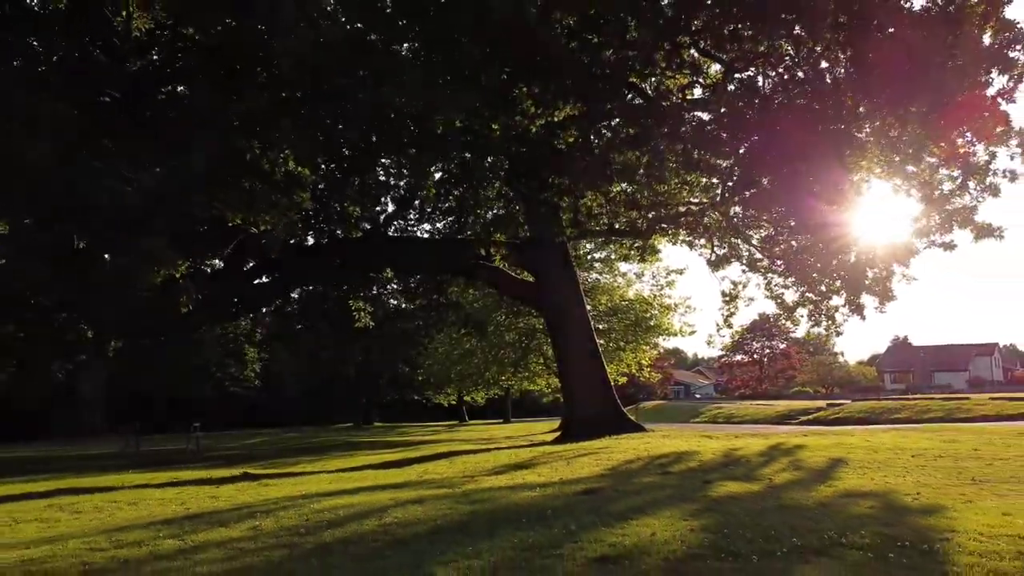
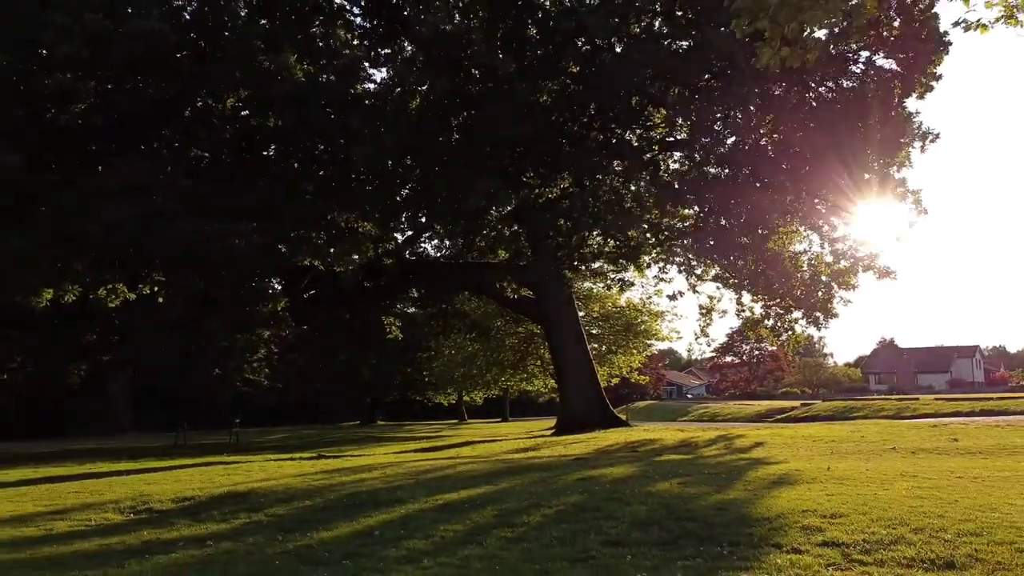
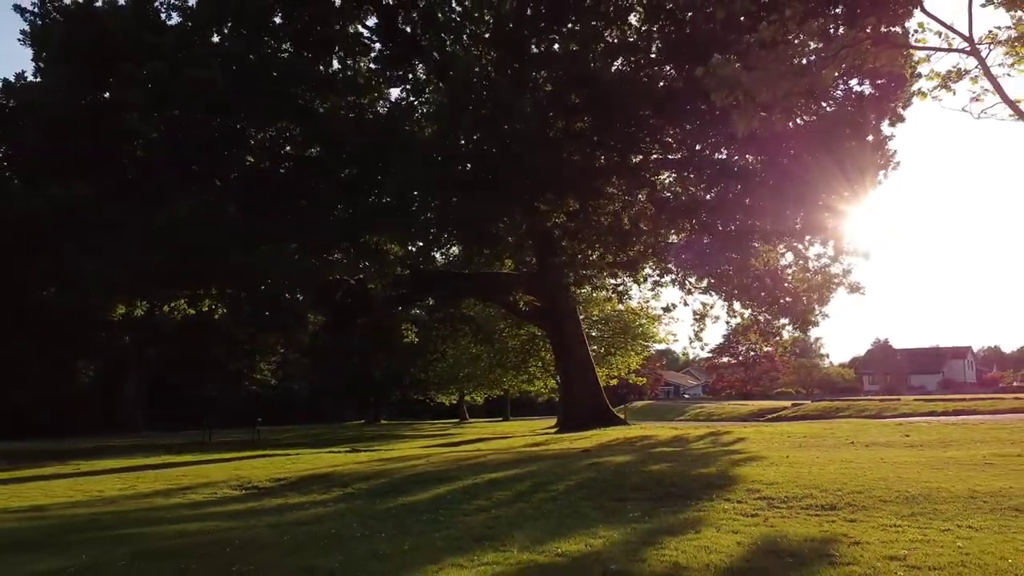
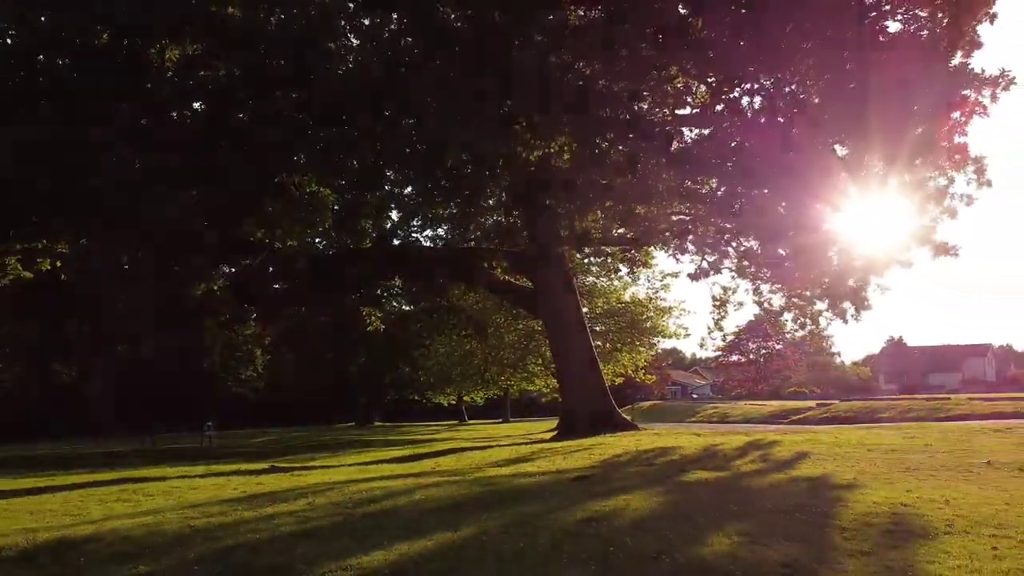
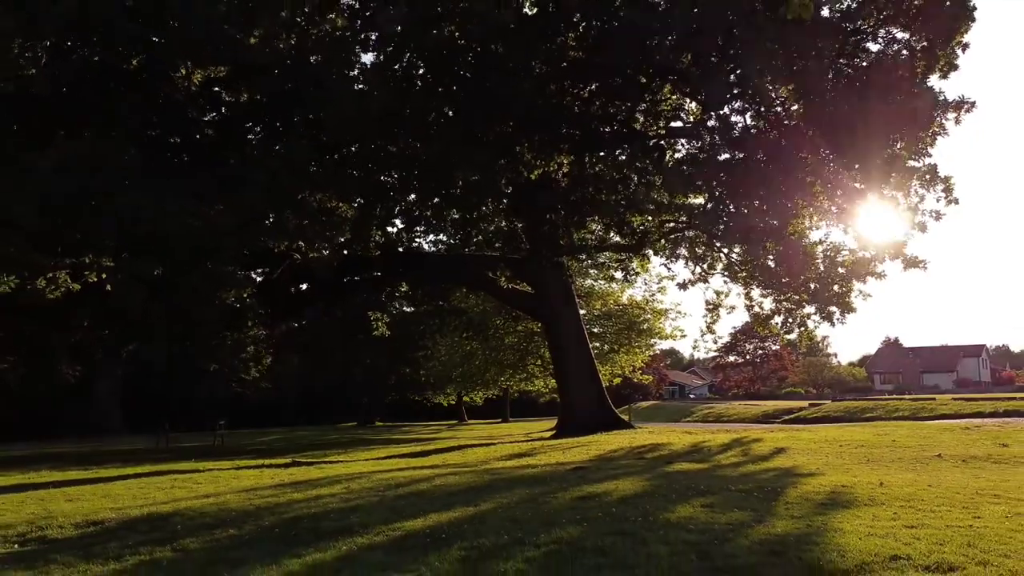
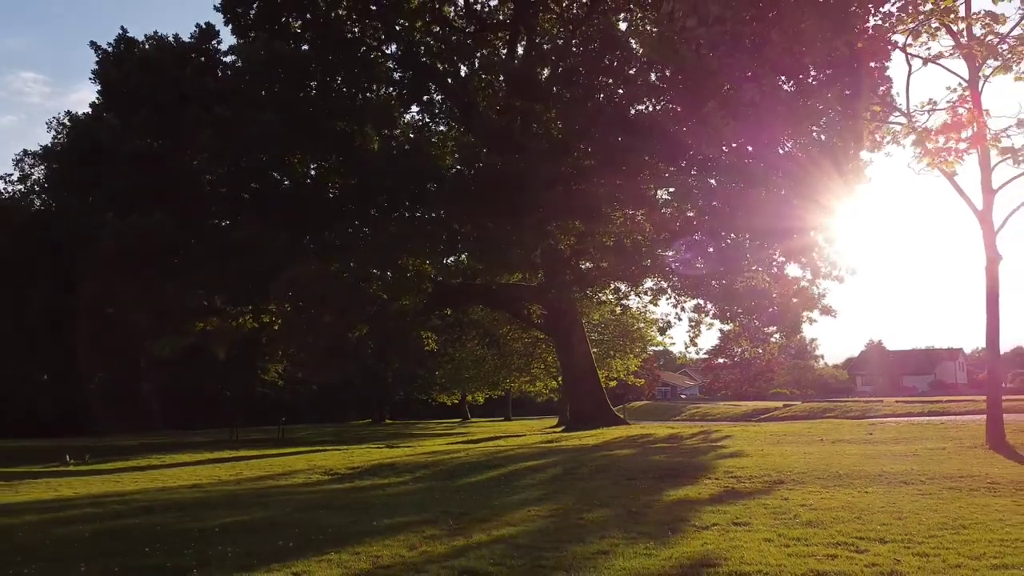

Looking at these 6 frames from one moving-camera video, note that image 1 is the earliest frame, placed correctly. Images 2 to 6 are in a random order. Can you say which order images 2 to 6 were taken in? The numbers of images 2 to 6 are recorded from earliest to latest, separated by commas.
4, 5, 2, 3, 6
